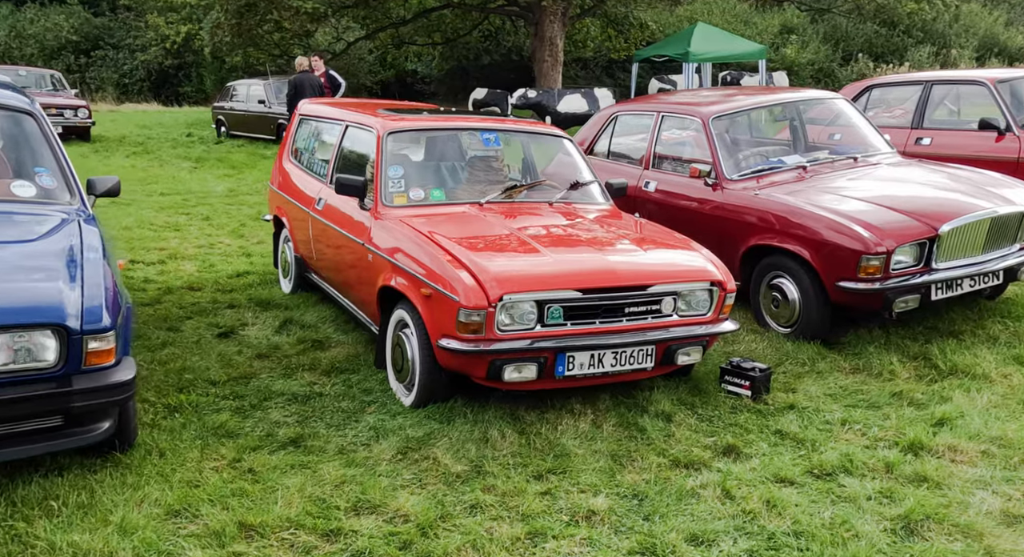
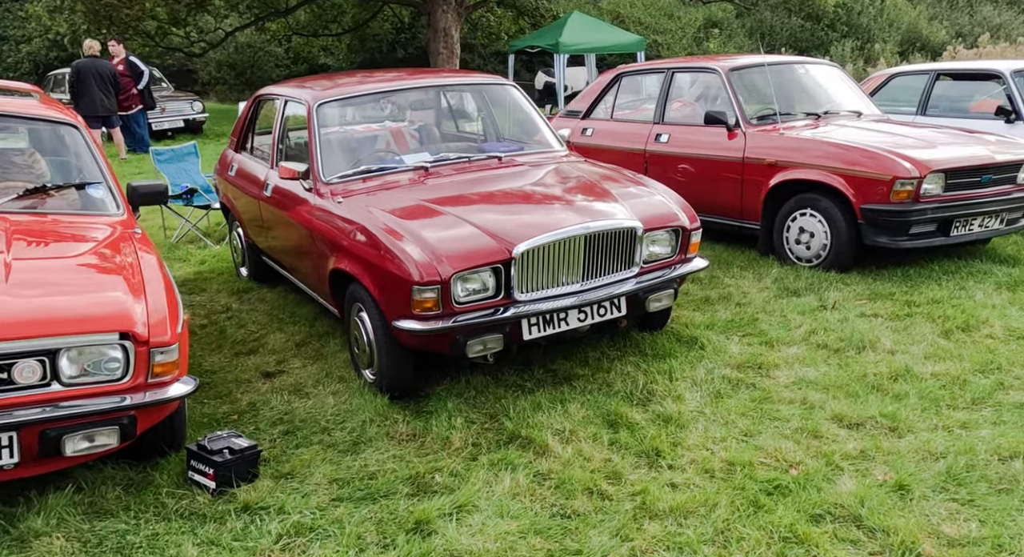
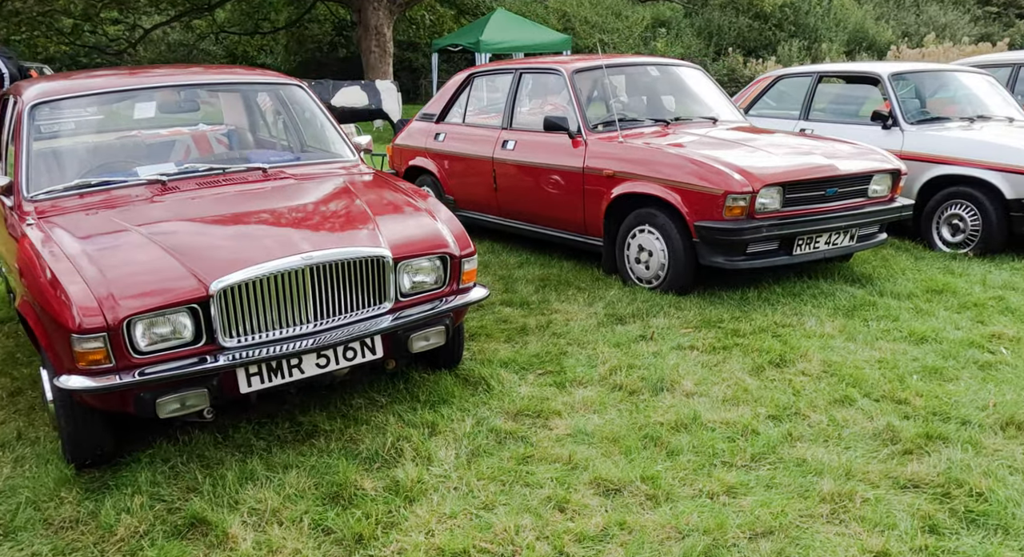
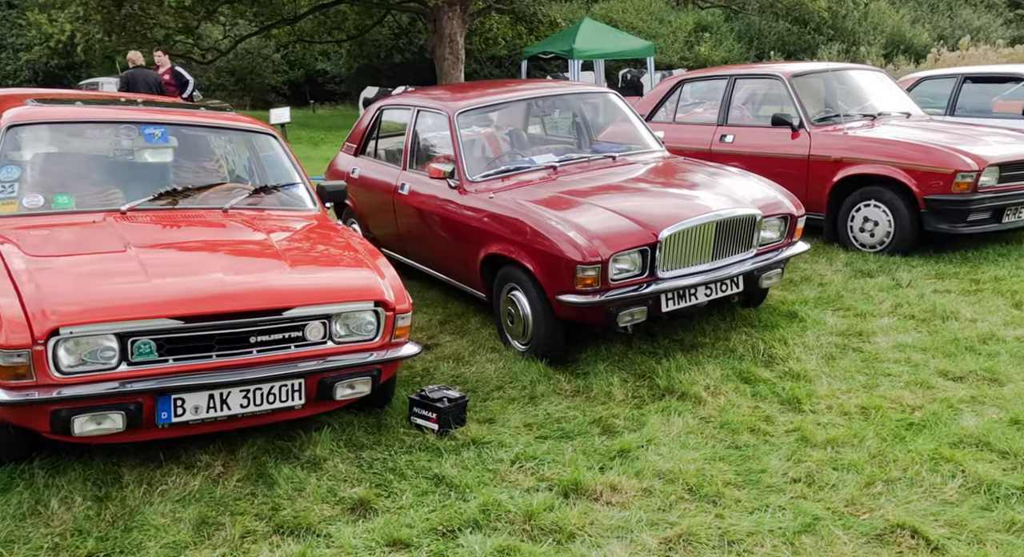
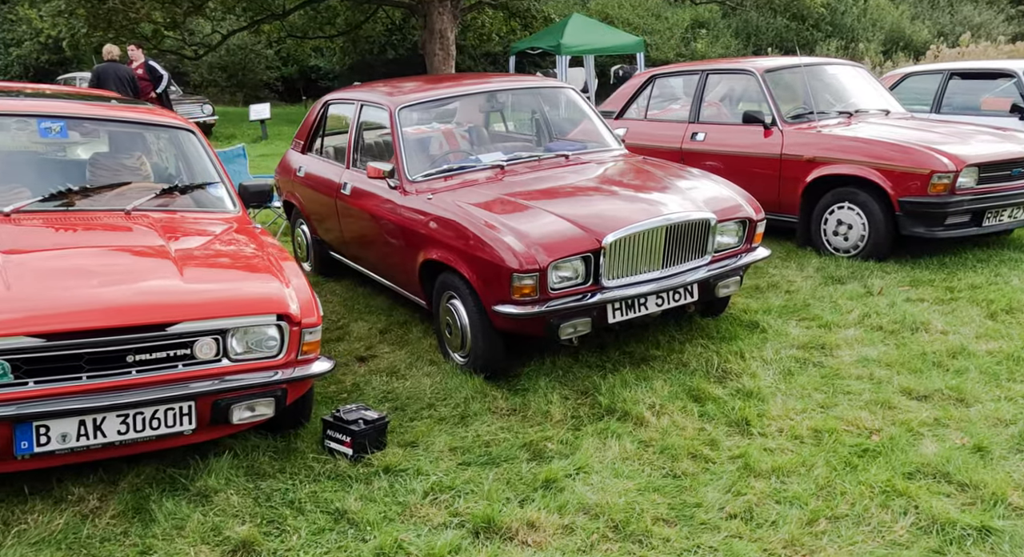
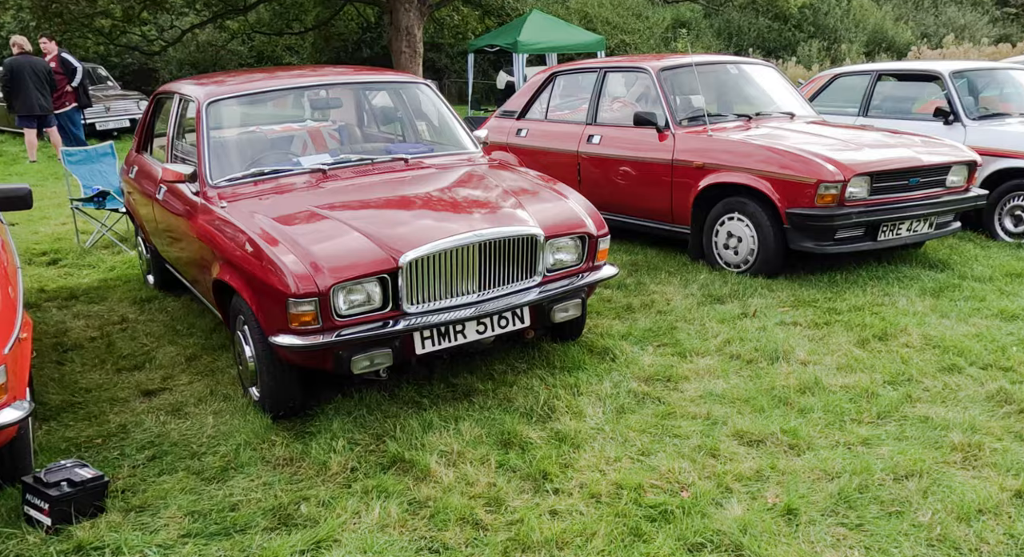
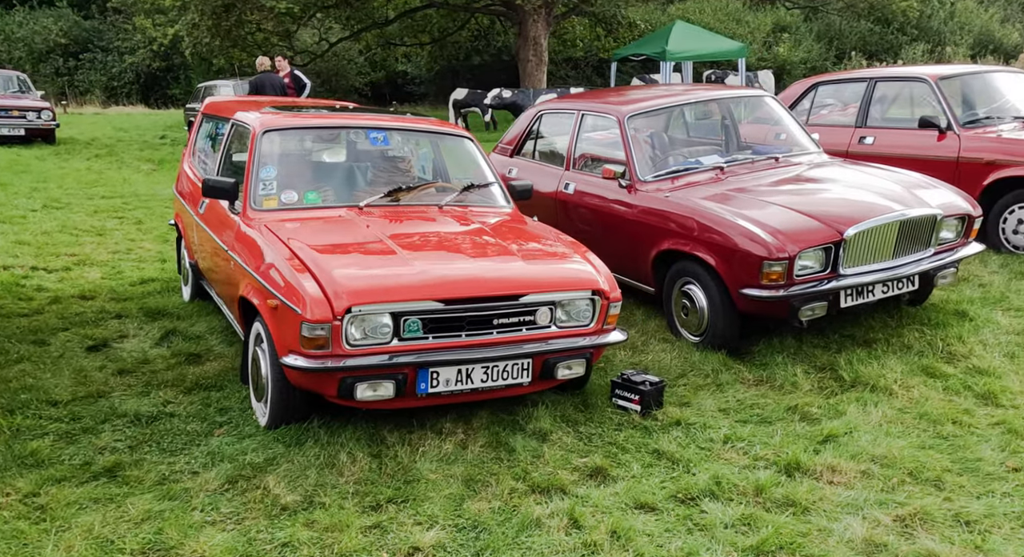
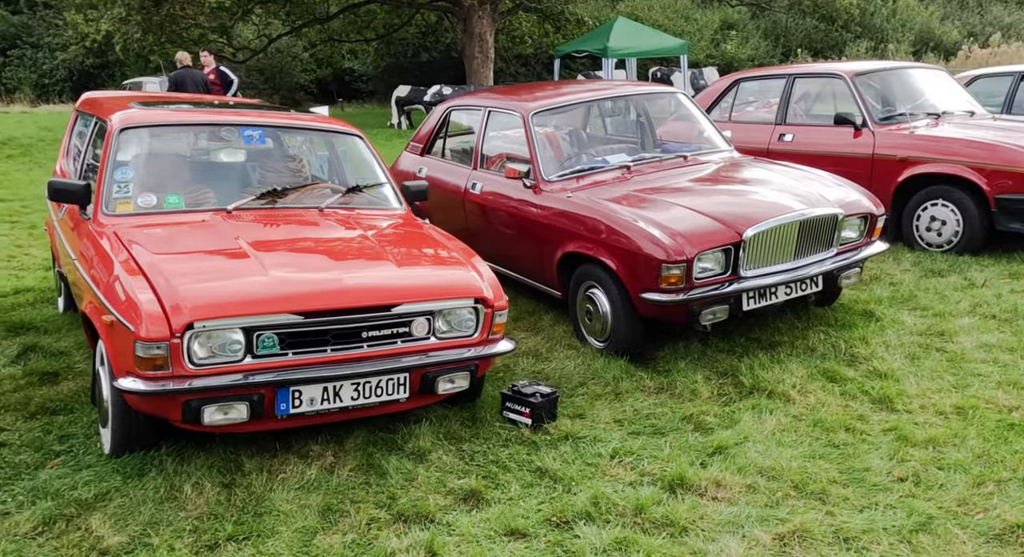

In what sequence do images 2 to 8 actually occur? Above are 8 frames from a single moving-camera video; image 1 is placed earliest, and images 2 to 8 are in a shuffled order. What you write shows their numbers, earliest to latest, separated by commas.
7, 8, 4, 5, 2, 6, 3
